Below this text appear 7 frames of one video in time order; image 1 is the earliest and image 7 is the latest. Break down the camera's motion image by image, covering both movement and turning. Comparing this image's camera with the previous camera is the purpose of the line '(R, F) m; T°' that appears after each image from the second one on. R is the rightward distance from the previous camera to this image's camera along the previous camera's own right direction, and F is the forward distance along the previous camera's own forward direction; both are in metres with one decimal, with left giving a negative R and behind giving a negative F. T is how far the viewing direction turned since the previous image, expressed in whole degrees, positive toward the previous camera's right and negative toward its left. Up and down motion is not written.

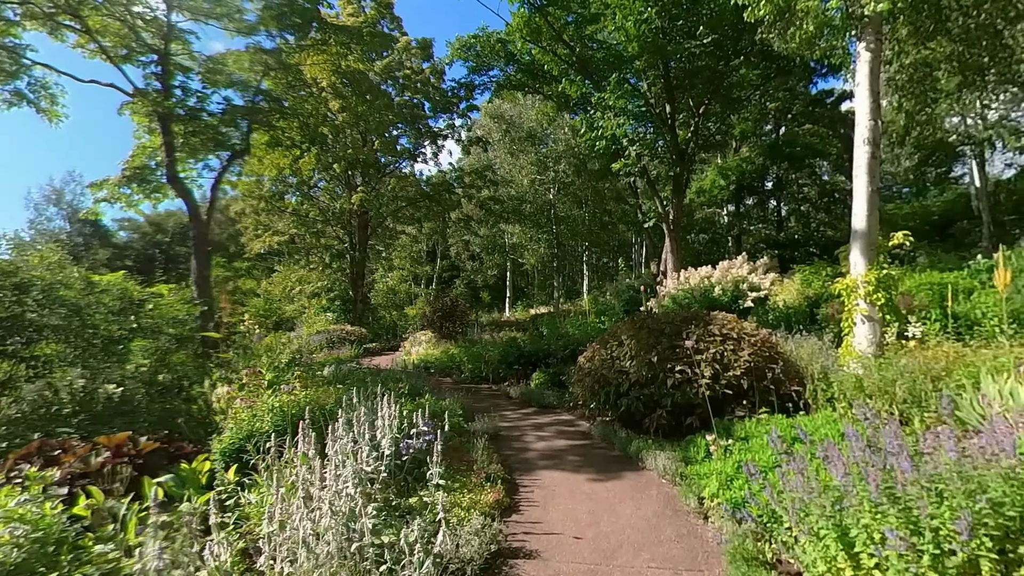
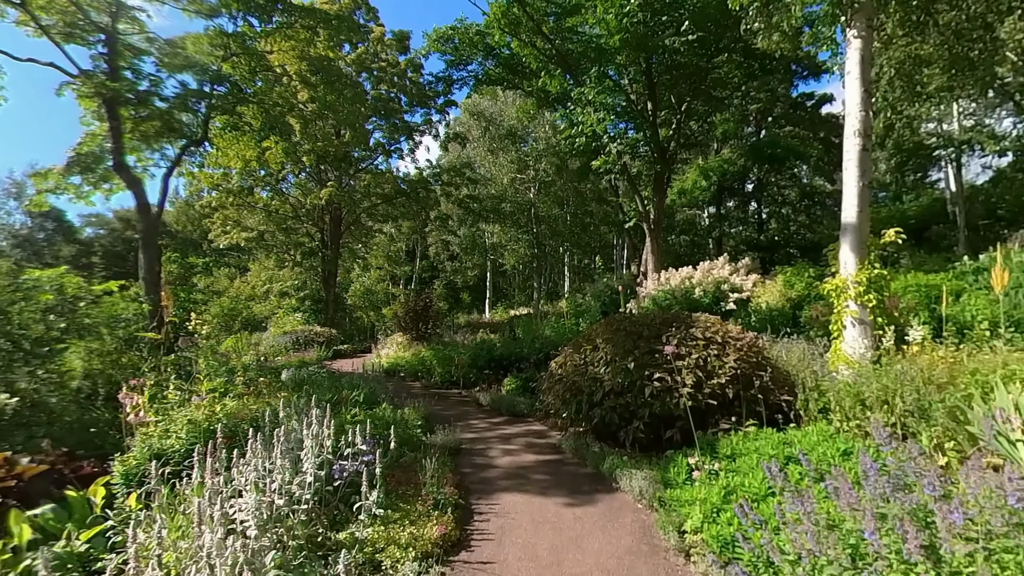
(+0.2, +0.5) m; +2°
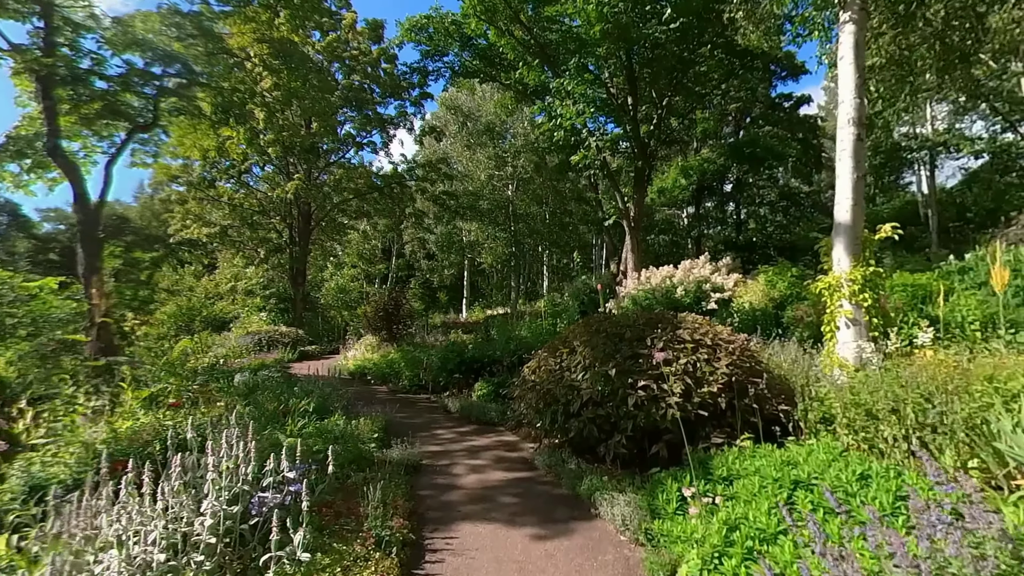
(+0.1, +0.5) m; +2°
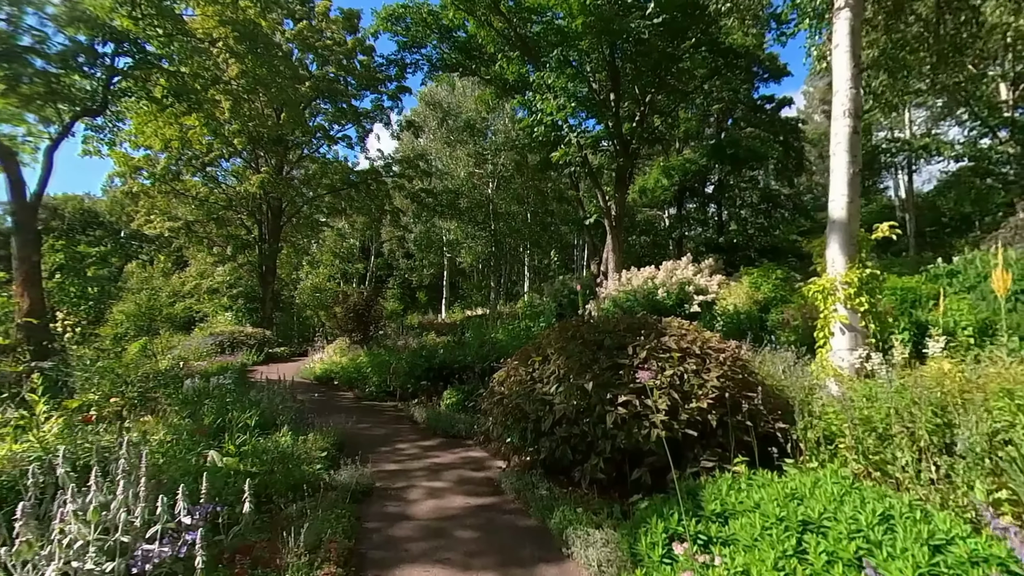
(+0.1, +0.4) m; +2°
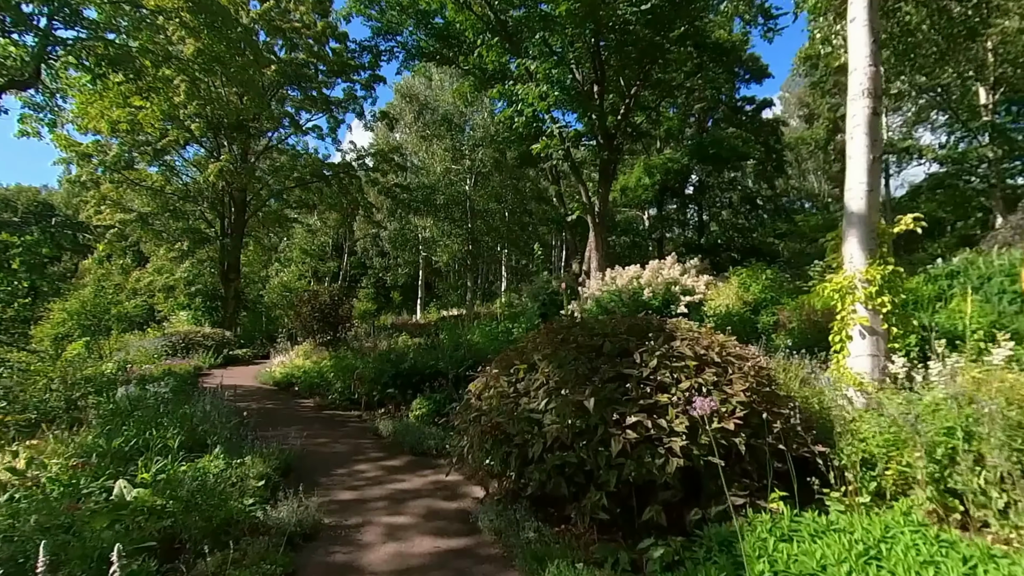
(0.0, +0.6) m; +3°
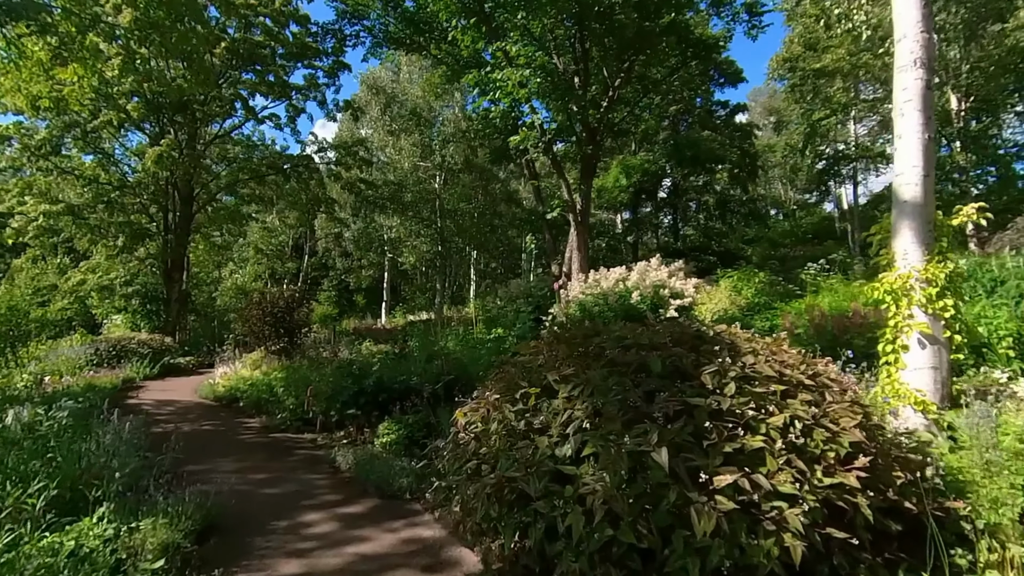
(-0.2, +0.8) m; +4°
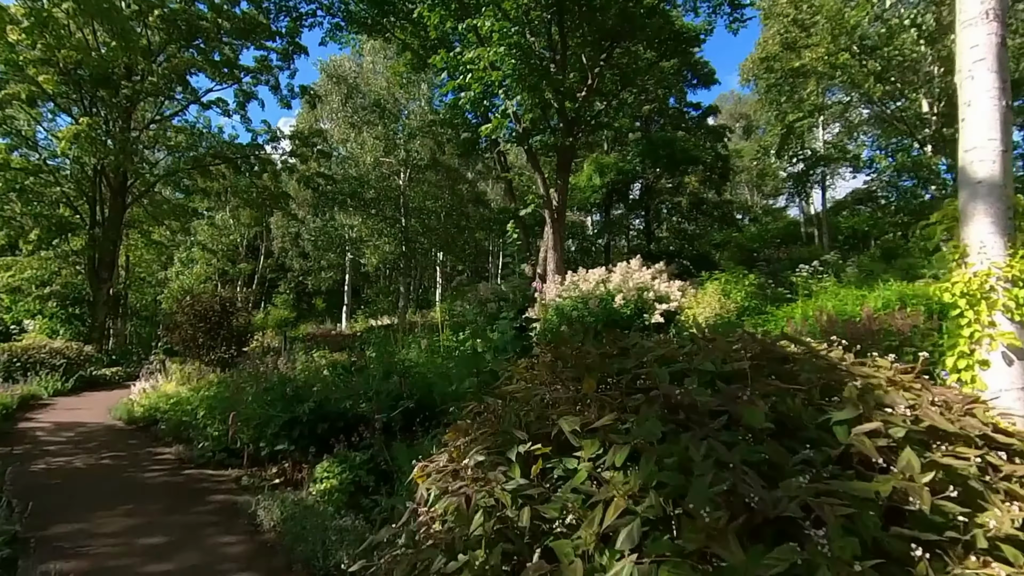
(-0.1, +0.8) m; +4°
